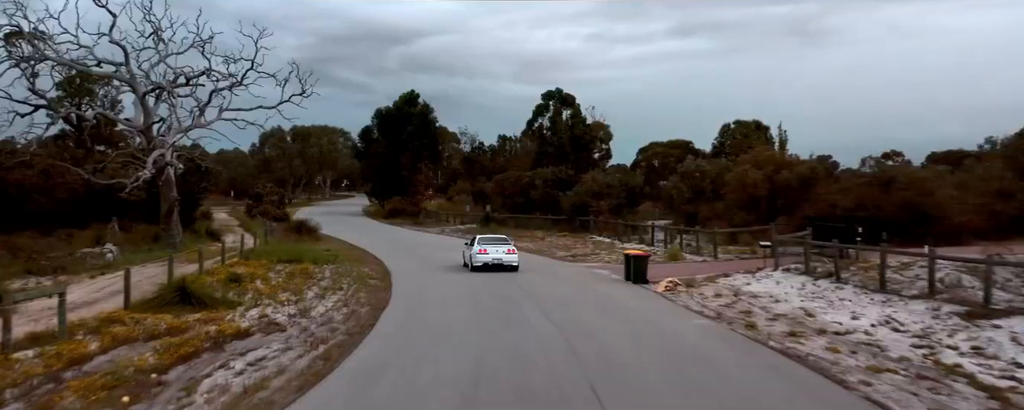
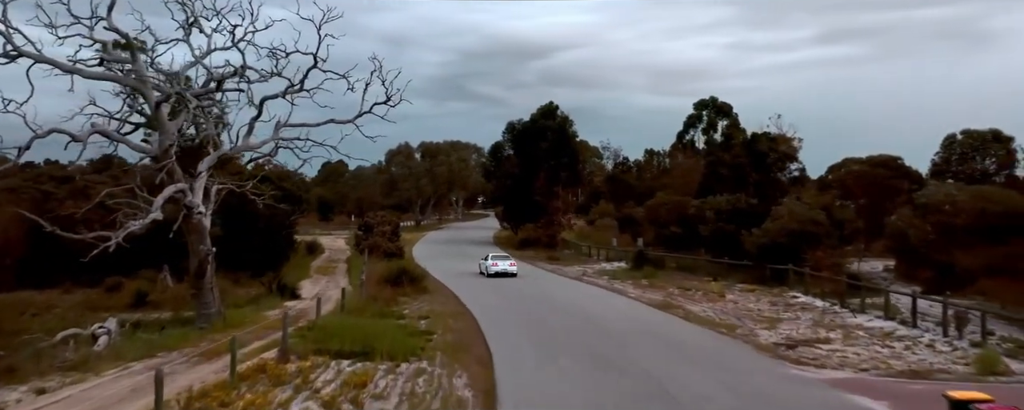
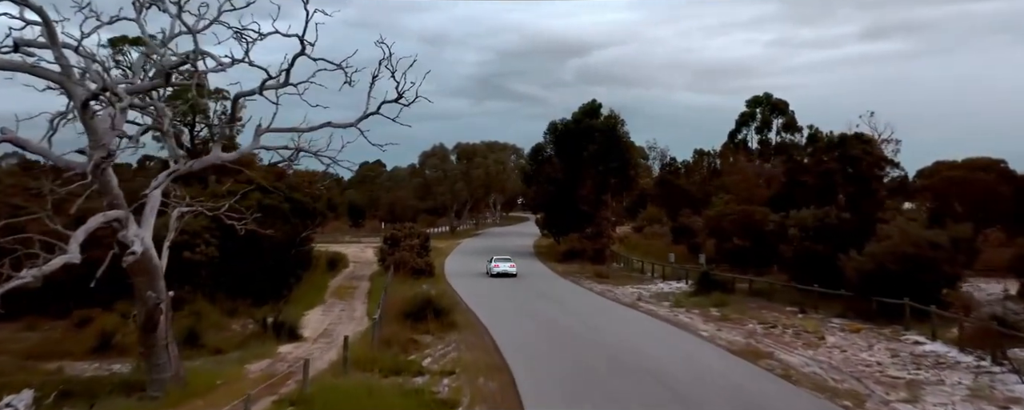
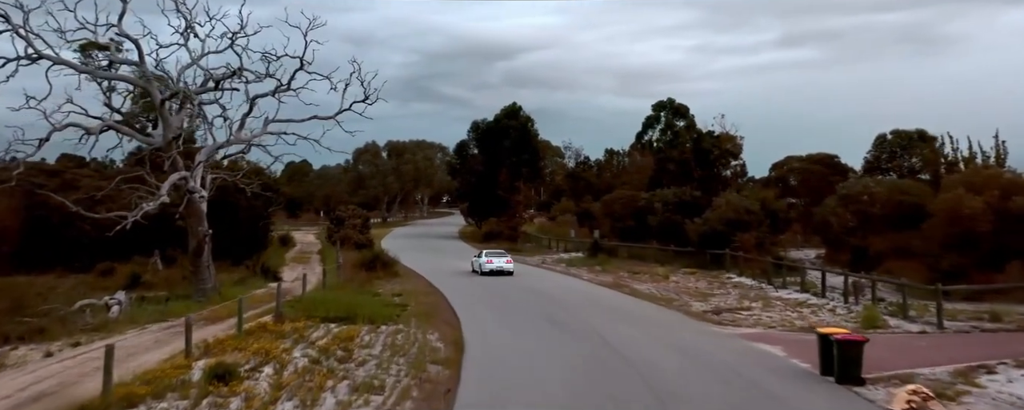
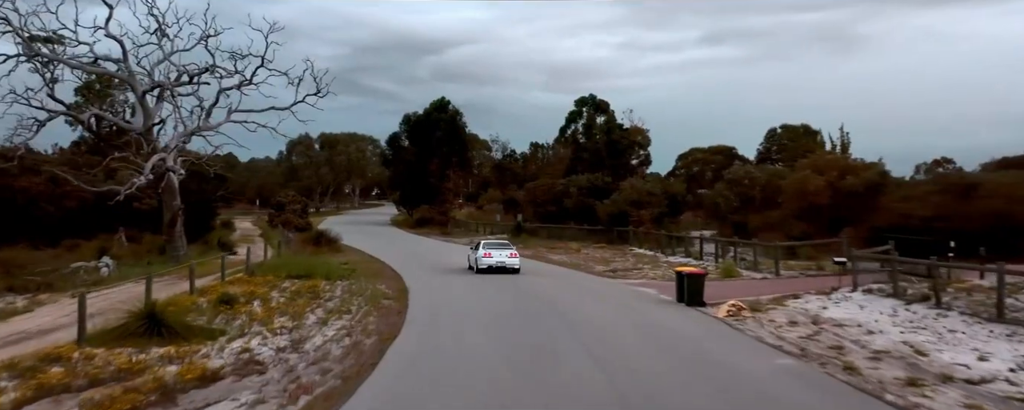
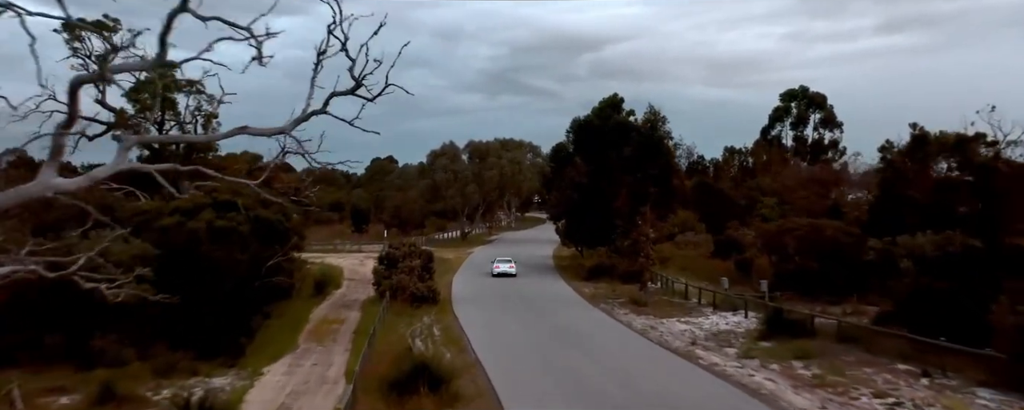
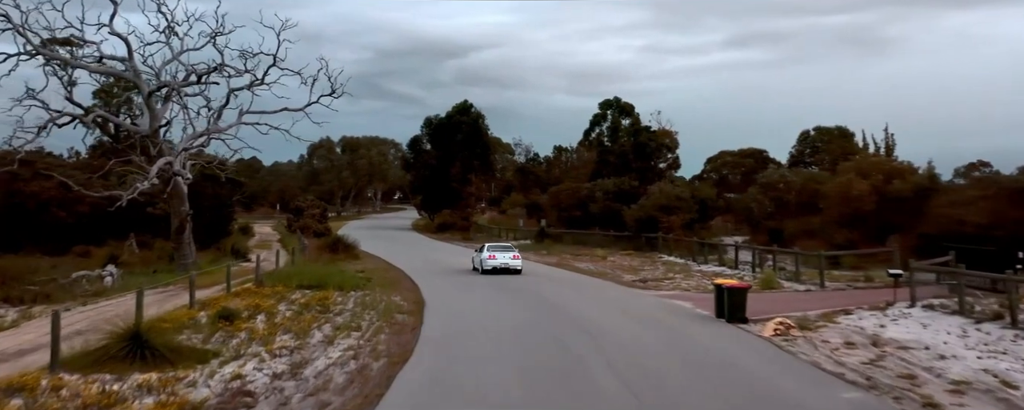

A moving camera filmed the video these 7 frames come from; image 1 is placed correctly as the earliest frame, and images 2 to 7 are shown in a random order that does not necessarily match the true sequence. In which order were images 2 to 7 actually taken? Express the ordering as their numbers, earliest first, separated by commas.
5, 7, 4, 2, 3, 6
